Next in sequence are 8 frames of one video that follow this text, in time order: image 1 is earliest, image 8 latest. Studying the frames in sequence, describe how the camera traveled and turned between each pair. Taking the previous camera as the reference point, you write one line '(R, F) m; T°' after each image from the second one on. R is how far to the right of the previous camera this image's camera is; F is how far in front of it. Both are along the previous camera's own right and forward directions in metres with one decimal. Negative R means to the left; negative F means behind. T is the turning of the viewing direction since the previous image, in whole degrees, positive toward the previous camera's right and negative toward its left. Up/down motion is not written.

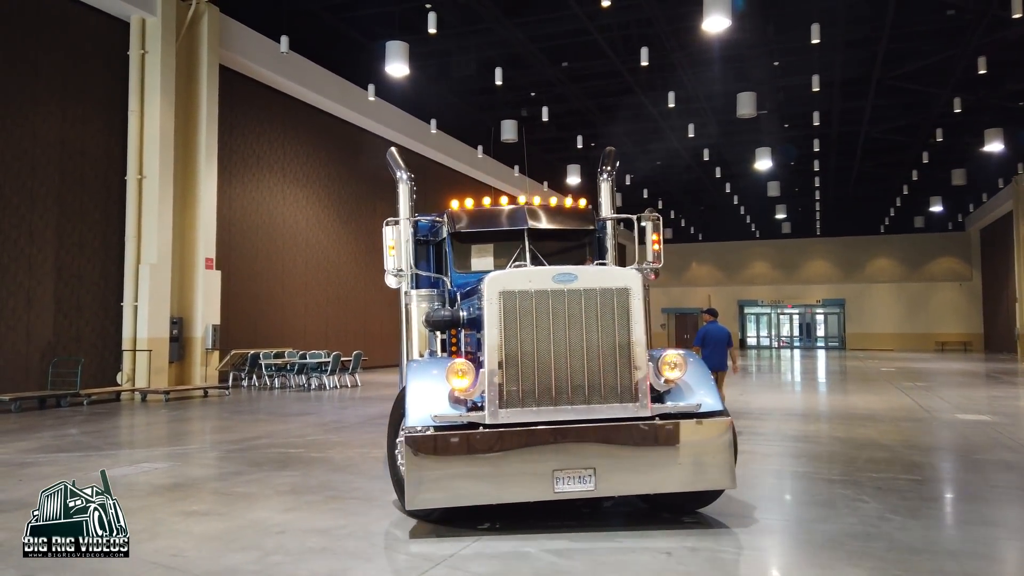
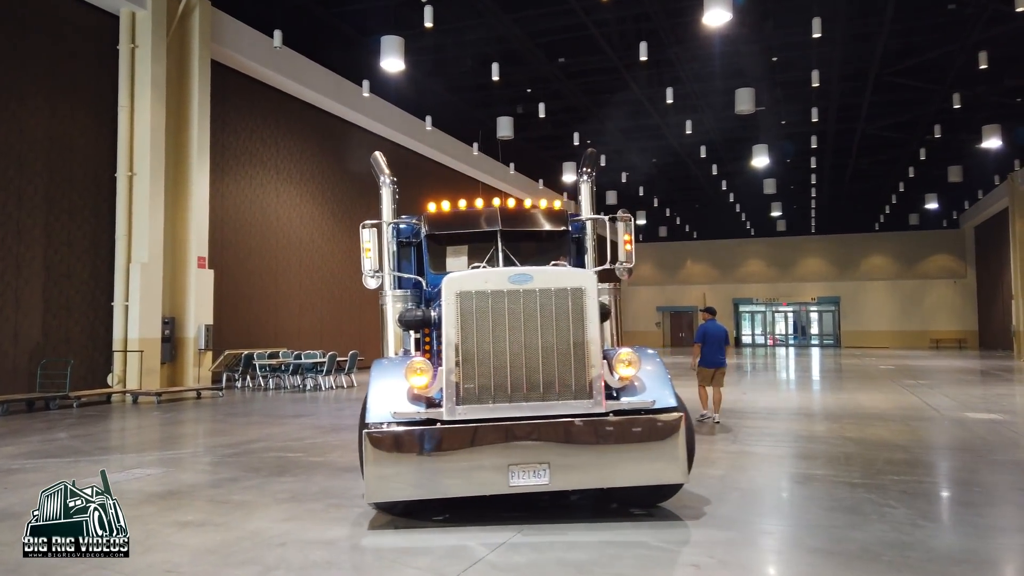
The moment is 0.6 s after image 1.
(-0.1, +0.2) m; +1°
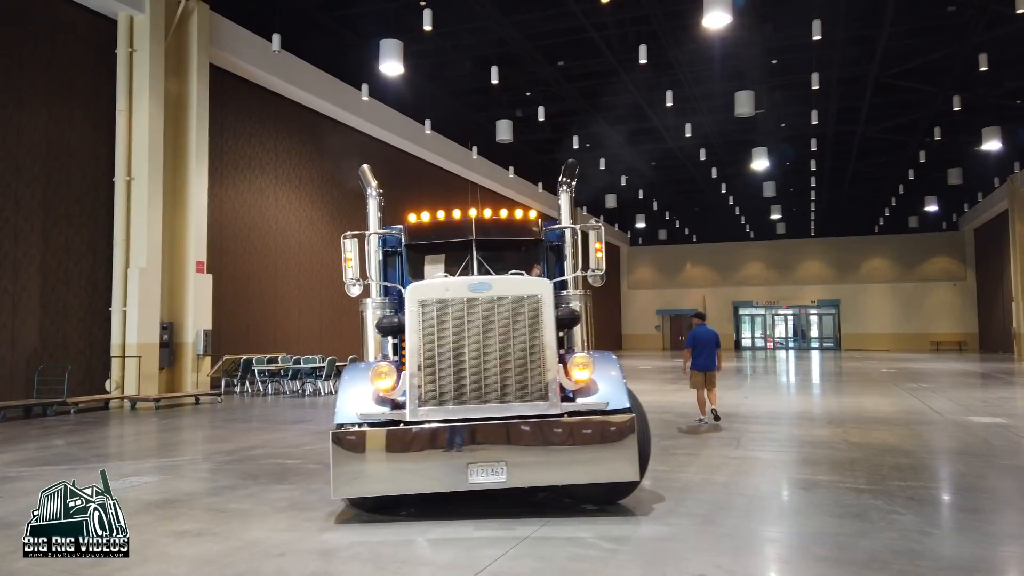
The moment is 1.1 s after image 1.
(0.0, +0.1) m; 0°
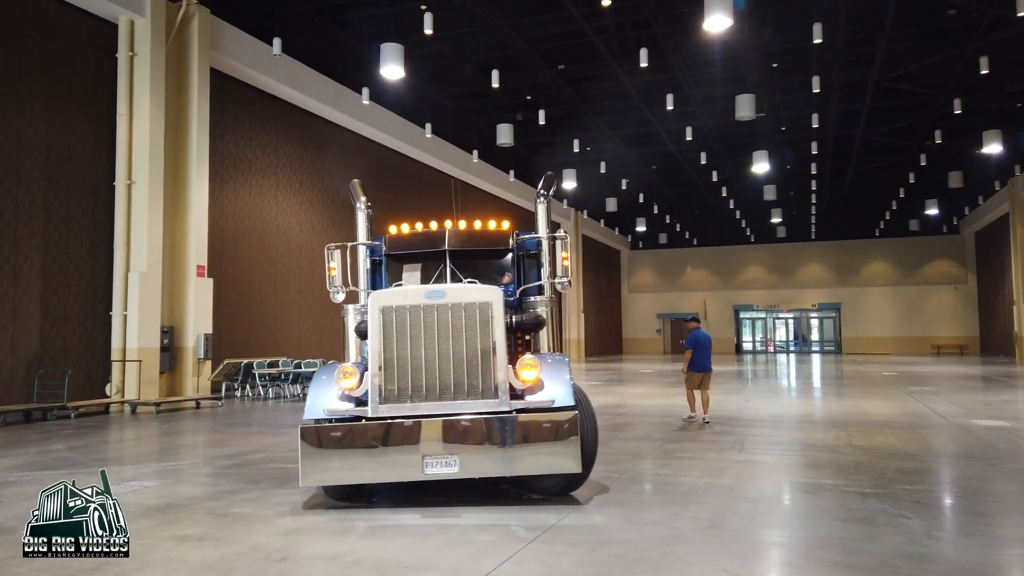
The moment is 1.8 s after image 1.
(0.0, 0.0) m; 0°
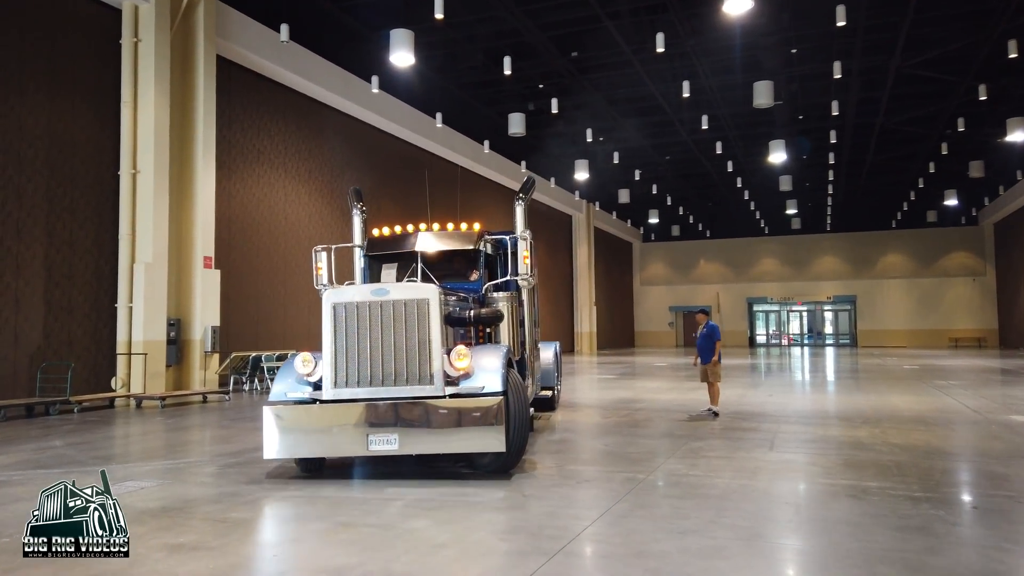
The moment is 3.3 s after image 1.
(-0.1, +0.3) m; -1°
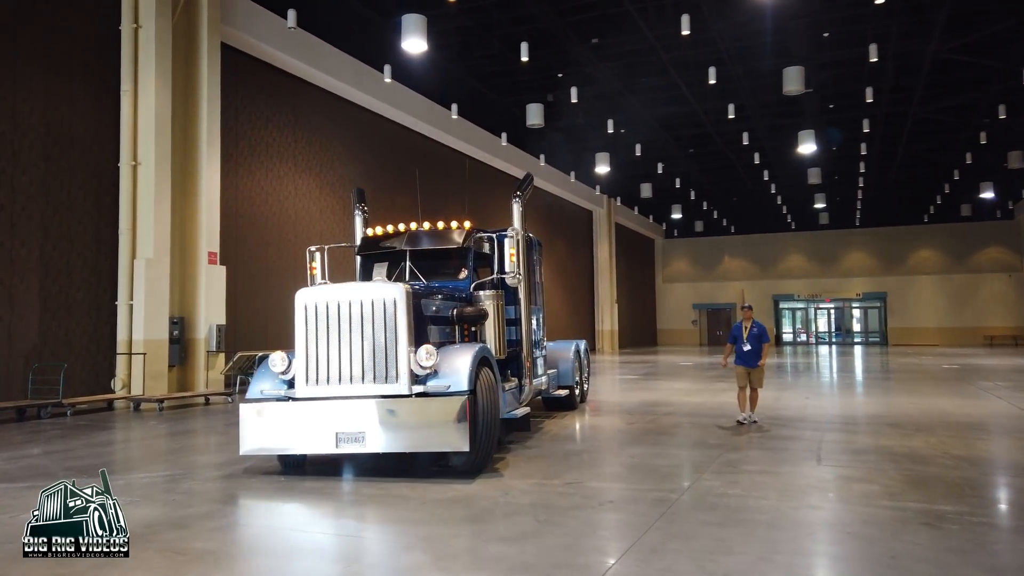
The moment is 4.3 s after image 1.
(+0.1, +0.7) m; -2°
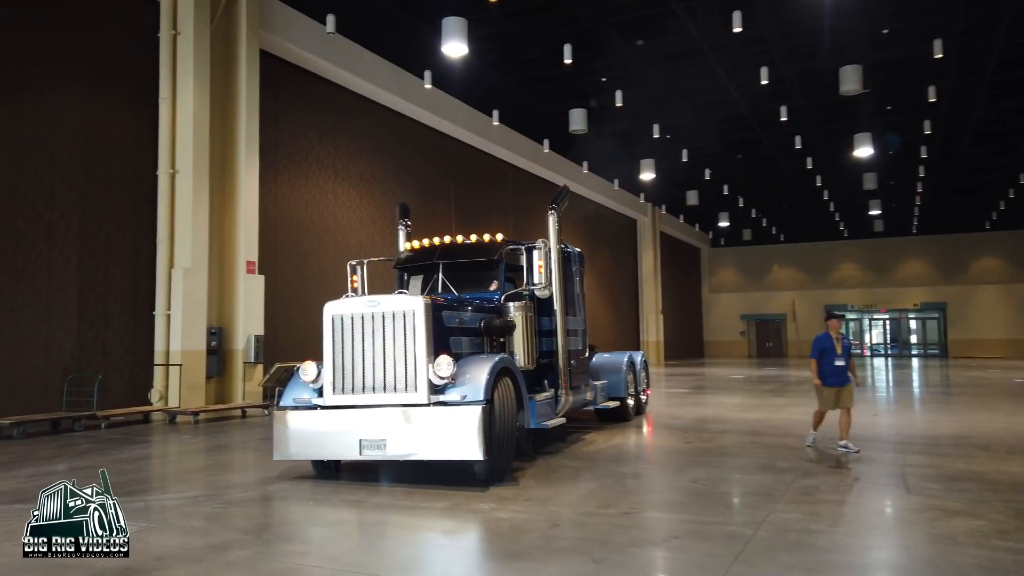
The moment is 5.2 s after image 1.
(0.0, +0.5) m; -3°
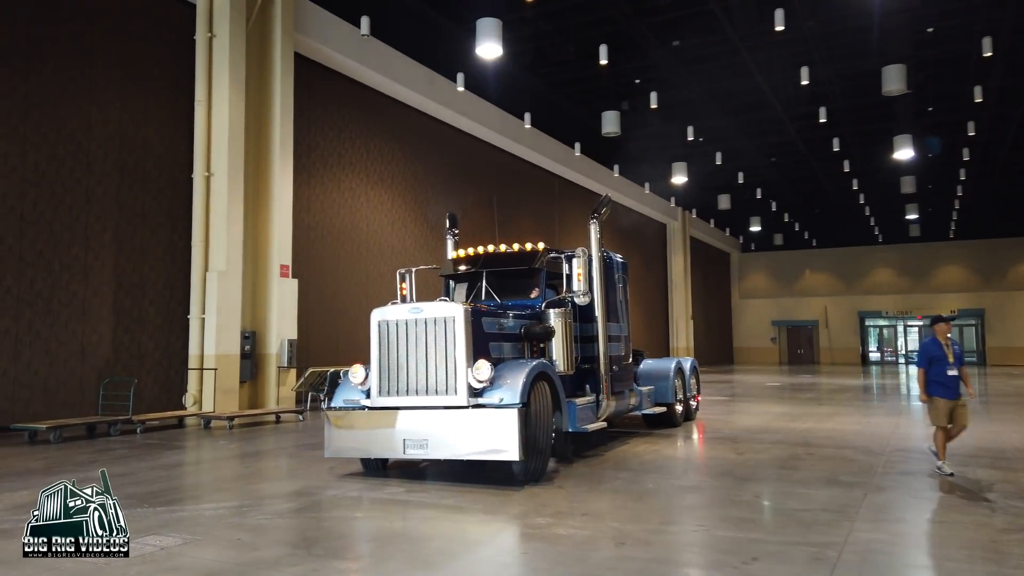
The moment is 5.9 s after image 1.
(-0.2, +0.2) m; -2°
